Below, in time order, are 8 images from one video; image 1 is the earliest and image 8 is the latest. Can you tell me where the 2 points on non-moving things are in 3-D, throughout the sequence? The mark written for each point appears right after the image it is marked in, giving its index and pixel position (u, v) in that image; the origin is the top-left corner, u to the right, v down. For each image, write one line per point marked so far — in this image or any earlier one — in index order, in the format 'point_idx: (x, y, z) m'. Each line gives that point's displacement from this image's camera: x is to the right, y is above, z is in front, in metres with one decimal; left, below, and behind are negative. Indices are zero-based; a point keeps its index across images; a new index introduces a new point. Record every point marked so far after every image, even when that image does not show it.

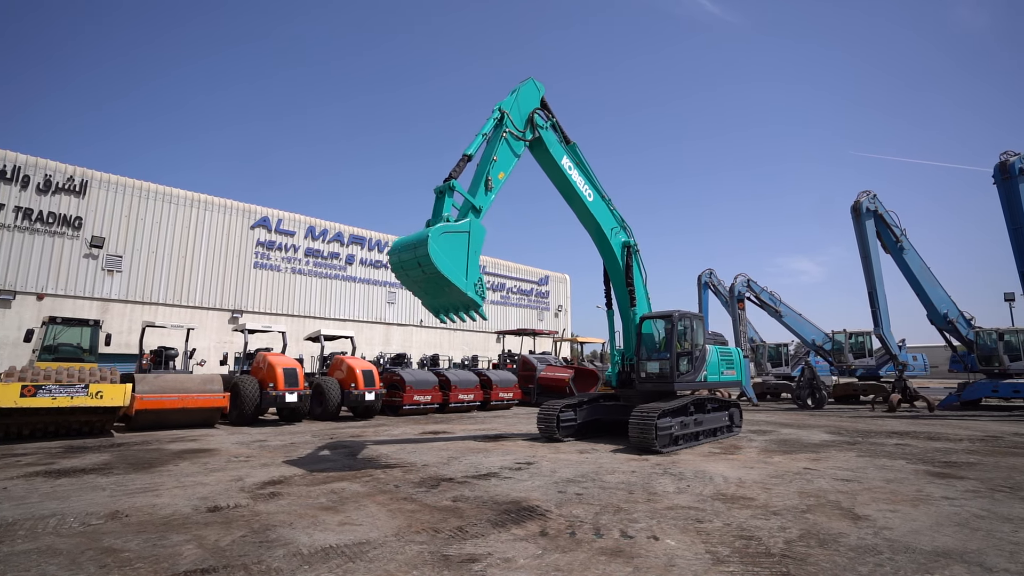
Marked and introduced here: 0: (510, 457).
0: (0.0, -2.6, +8.2) m
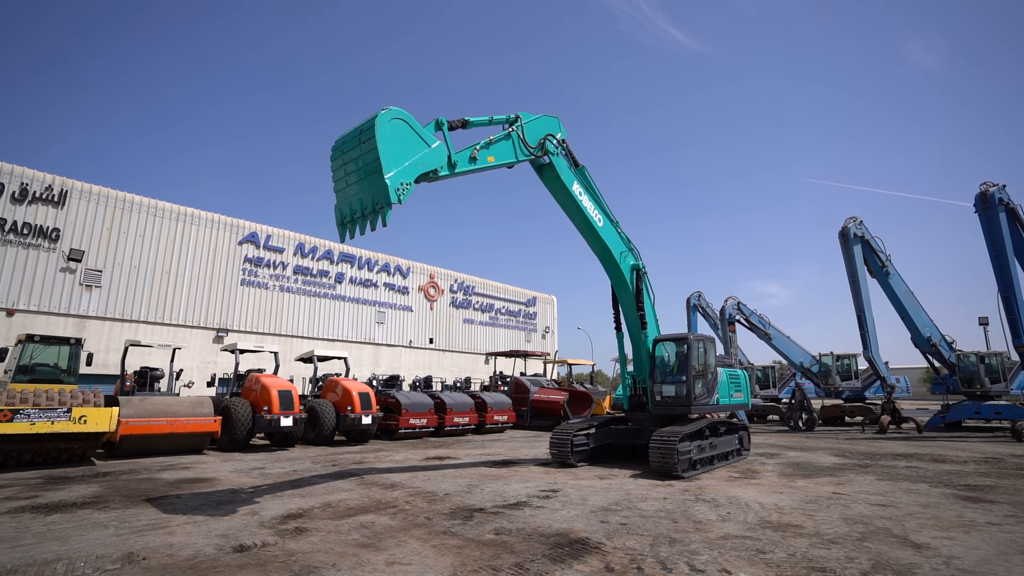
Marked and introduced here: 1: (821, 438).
0: (+0.3, -2.9, +8.0) m
1: (+7.8, -3.7, +13.5) m
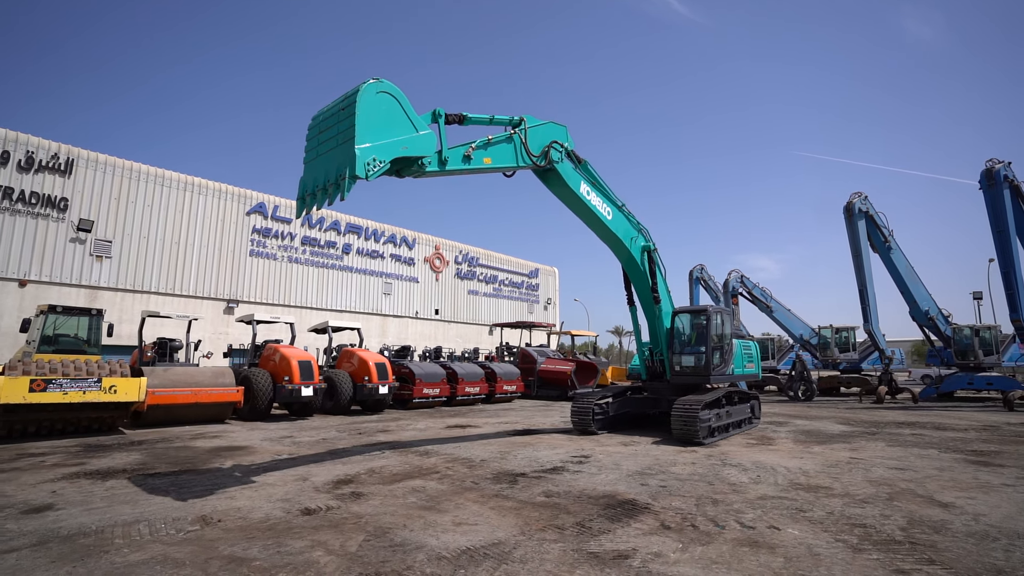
0: (+0.7, -2.5, +8.3) m
1: (+8.1, -3.1, +14.0) m
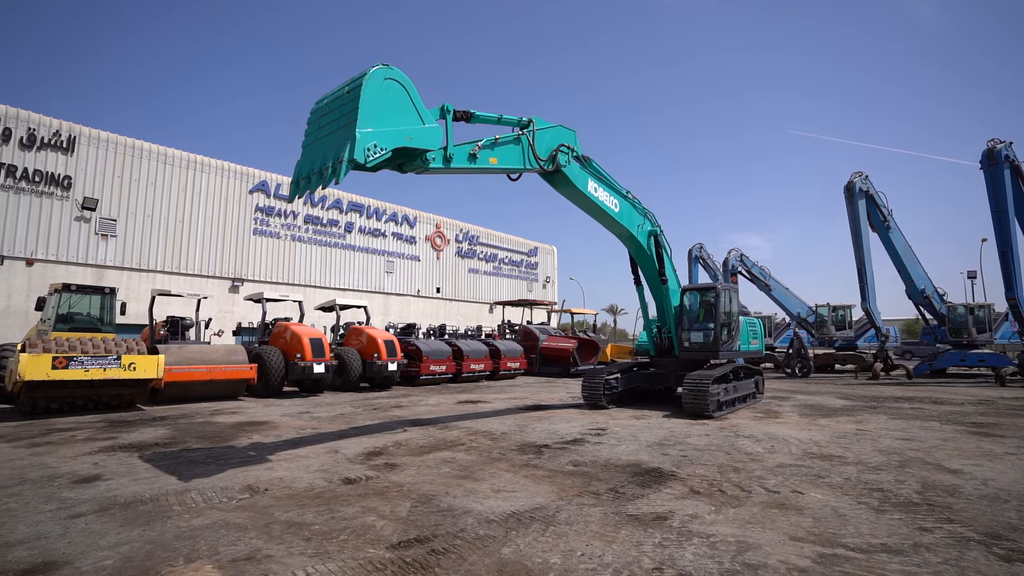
0: (+1.0, -2.1, +8.5) m
1: (+8.2, -2.5, +14.4) m
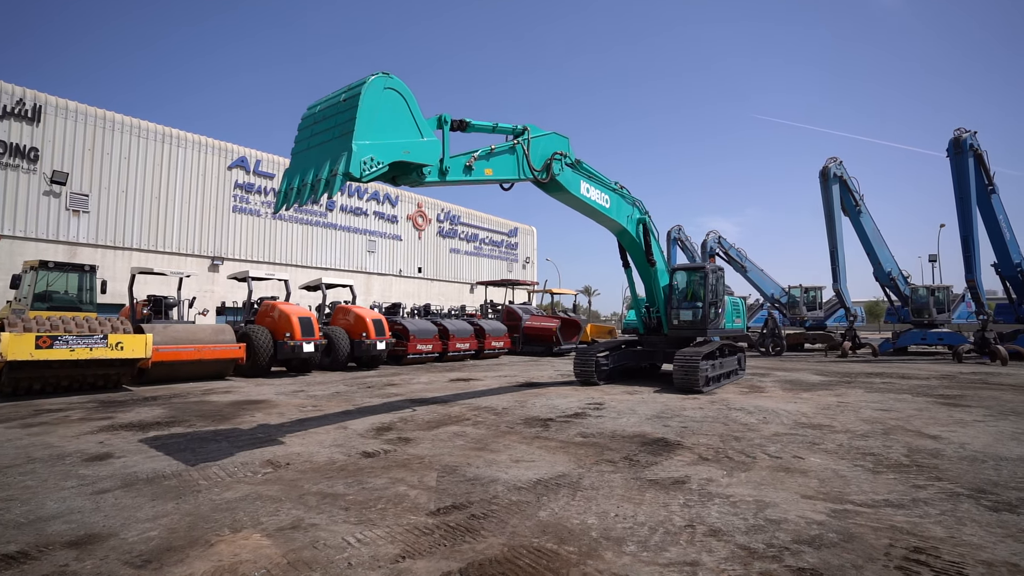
0: (+1.0, -1.8, +8.8) m
1: (+7.9, -2.0, +15.0) m
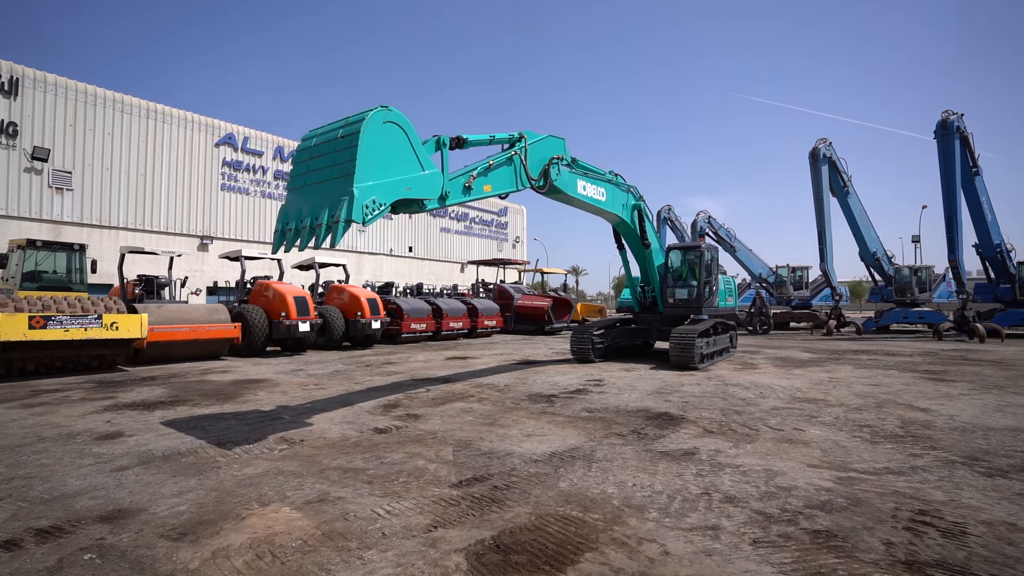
0: (+1.0, -1.5, +8.9) m
1: (+7.7, -1.4, +15.4) m
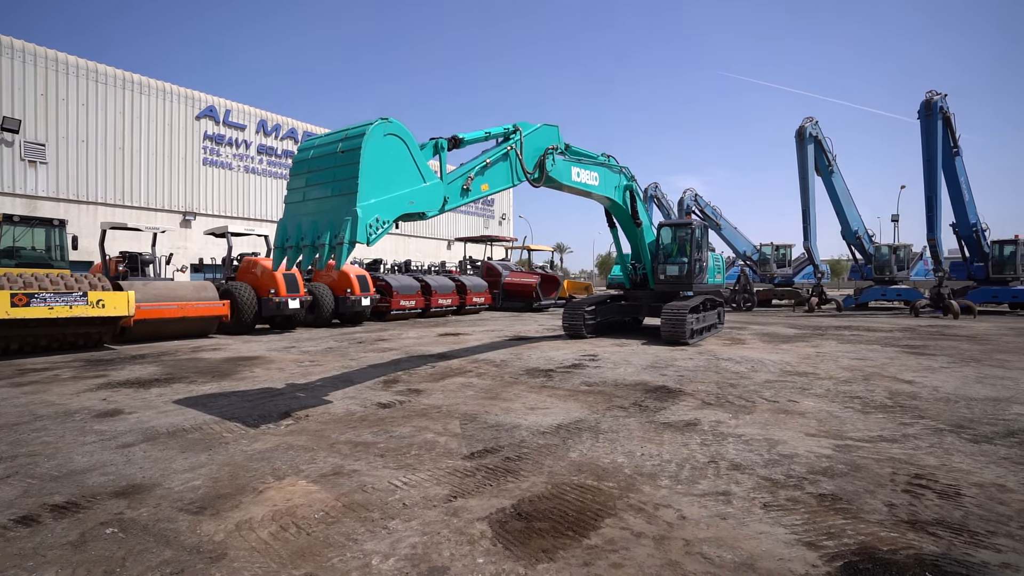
0: (+0.9, -1.1, +9.0) m
1: (+7.4, -0.7, +15.7) m
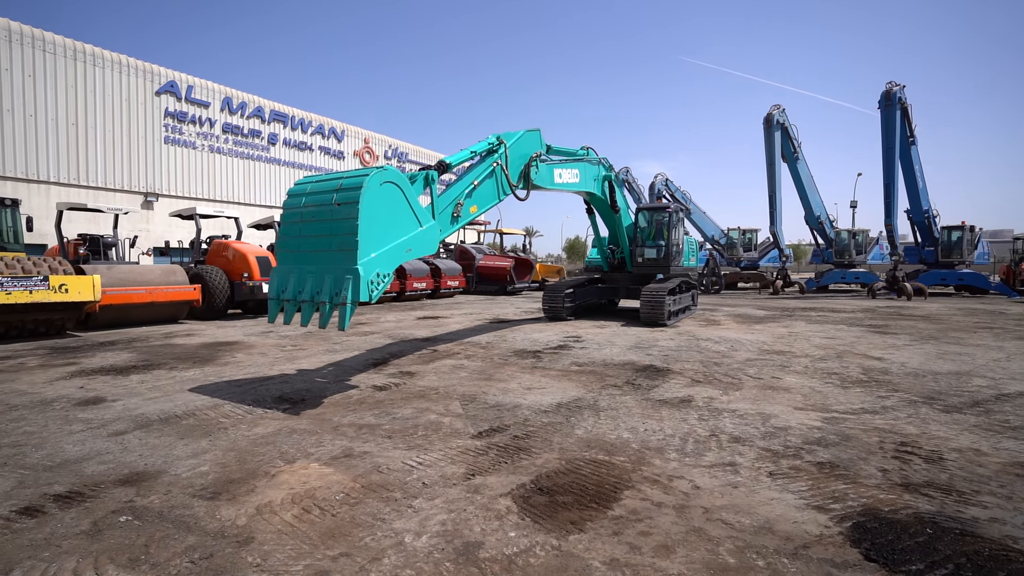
0: (+0.6, -0.8, +9.1) m
1: (+6.6, -0.2, +16.2) m
